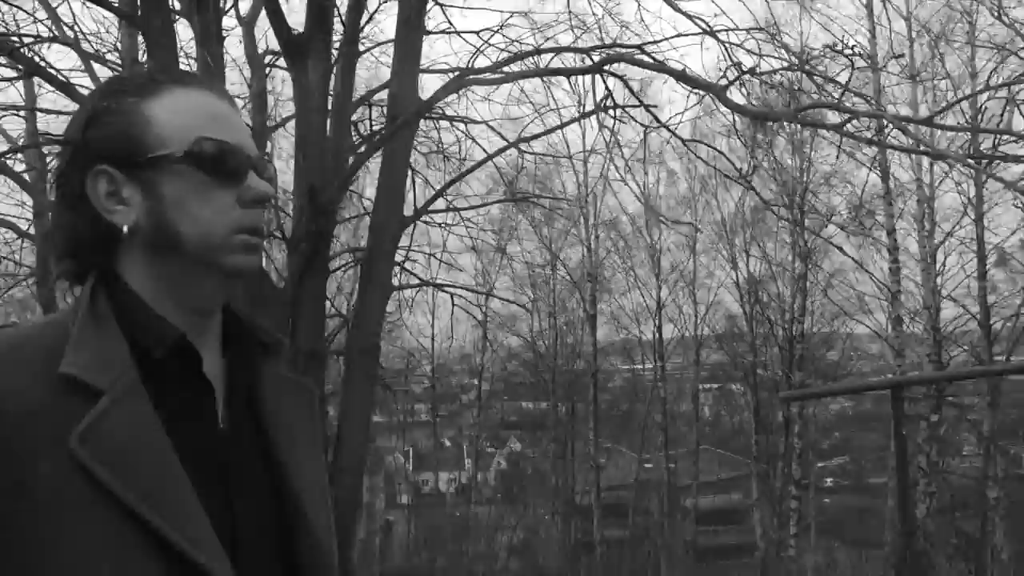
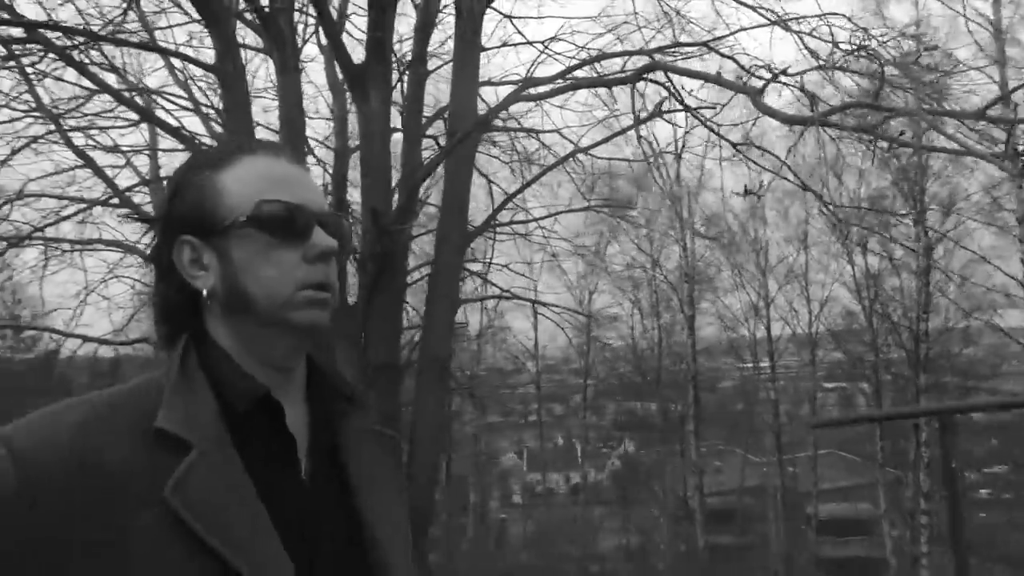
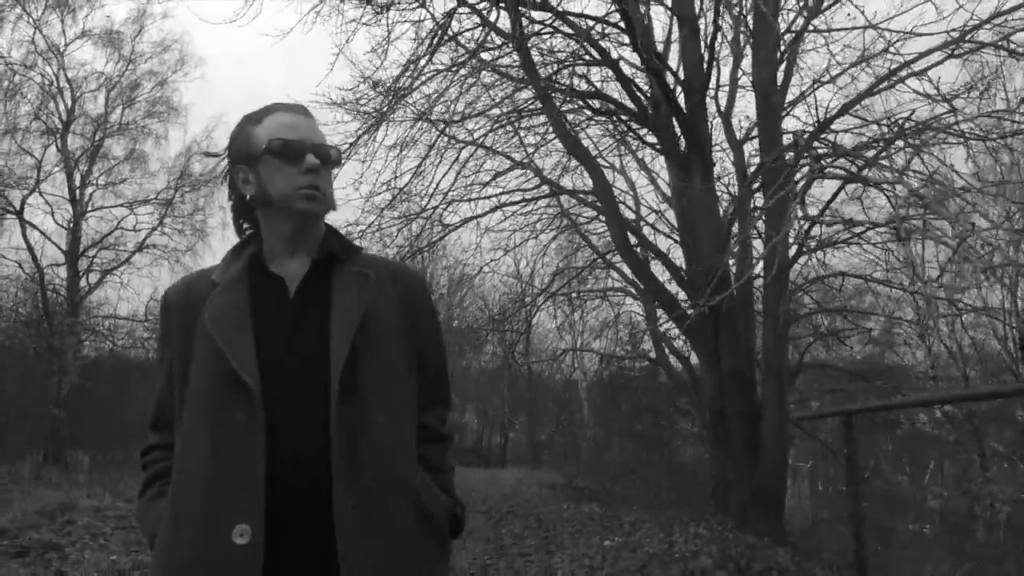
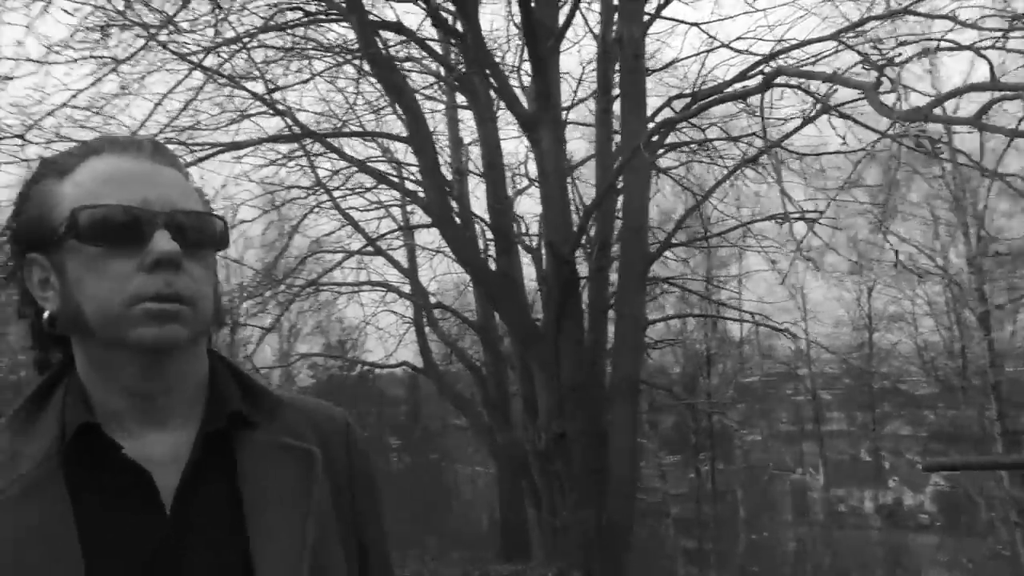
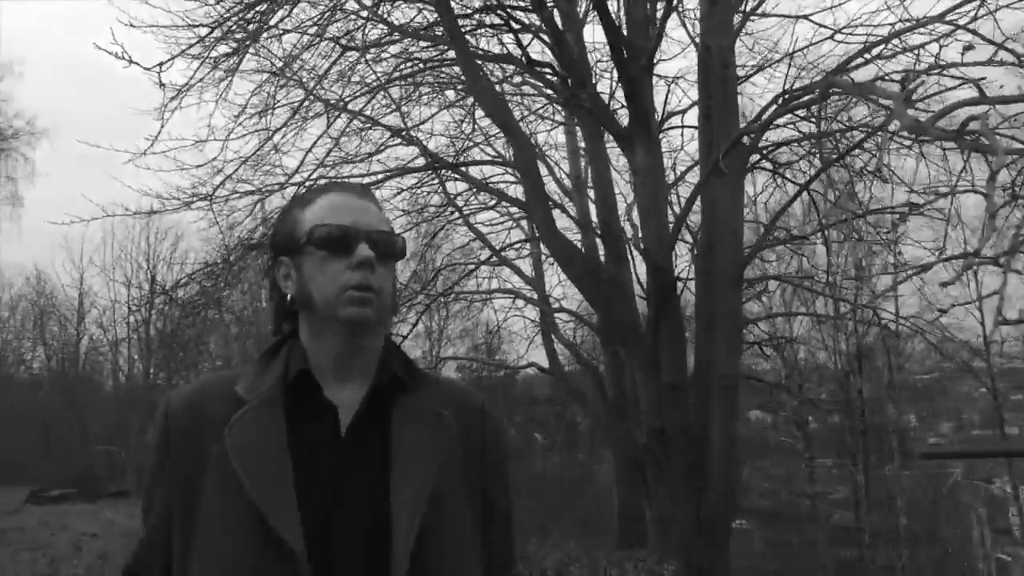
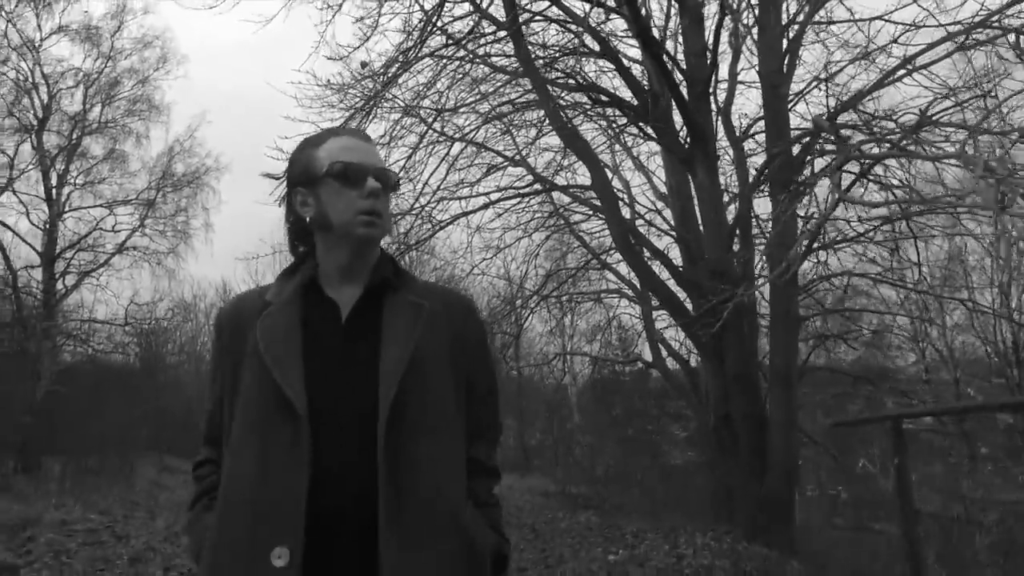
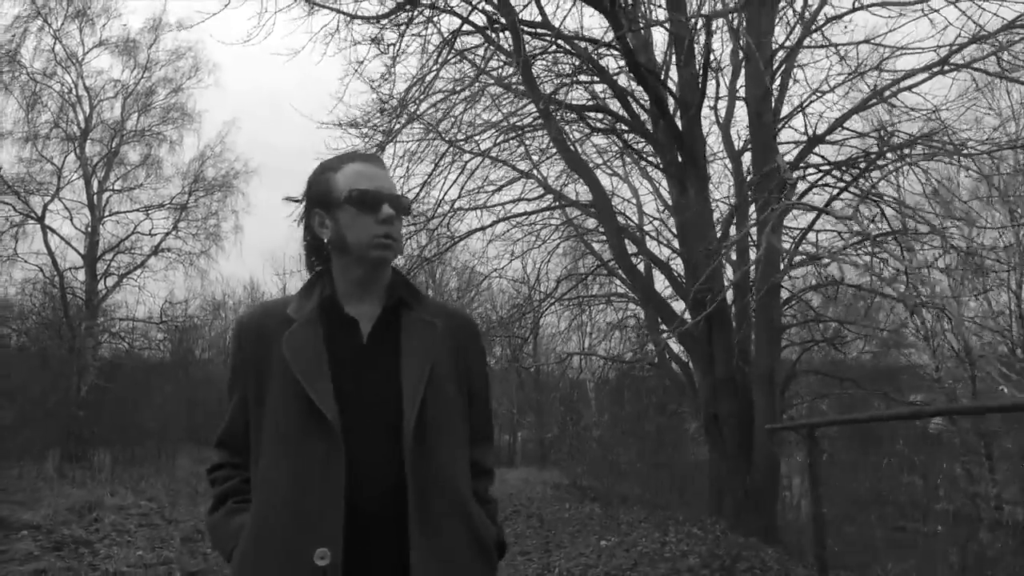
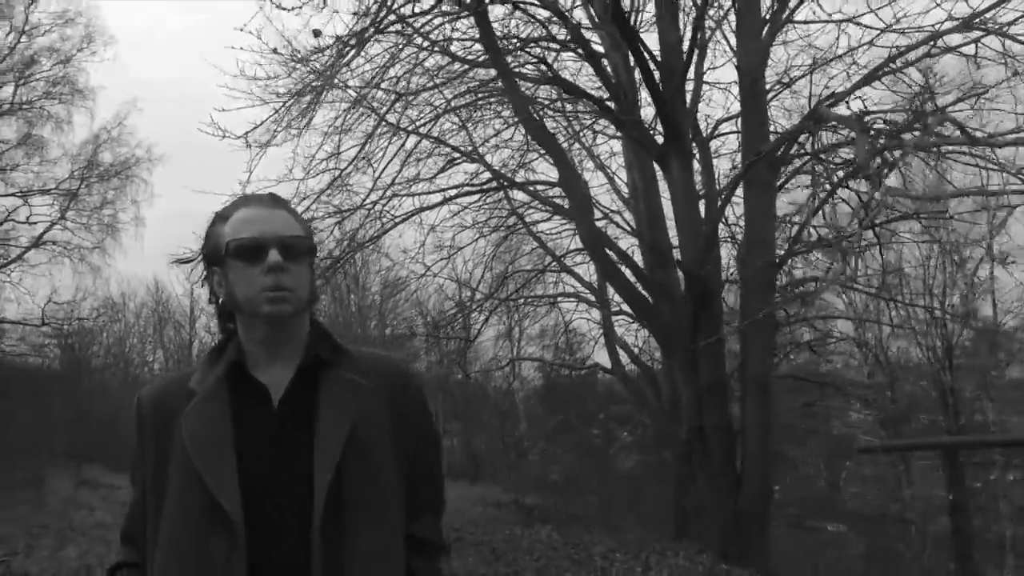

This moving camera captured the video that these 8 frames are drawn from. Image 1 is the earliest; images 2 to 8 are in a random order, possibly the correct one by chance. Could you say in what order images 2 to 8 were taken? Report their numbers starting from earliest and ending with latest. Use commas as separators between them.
2, 4, 5, 8, 6, 3, 7
